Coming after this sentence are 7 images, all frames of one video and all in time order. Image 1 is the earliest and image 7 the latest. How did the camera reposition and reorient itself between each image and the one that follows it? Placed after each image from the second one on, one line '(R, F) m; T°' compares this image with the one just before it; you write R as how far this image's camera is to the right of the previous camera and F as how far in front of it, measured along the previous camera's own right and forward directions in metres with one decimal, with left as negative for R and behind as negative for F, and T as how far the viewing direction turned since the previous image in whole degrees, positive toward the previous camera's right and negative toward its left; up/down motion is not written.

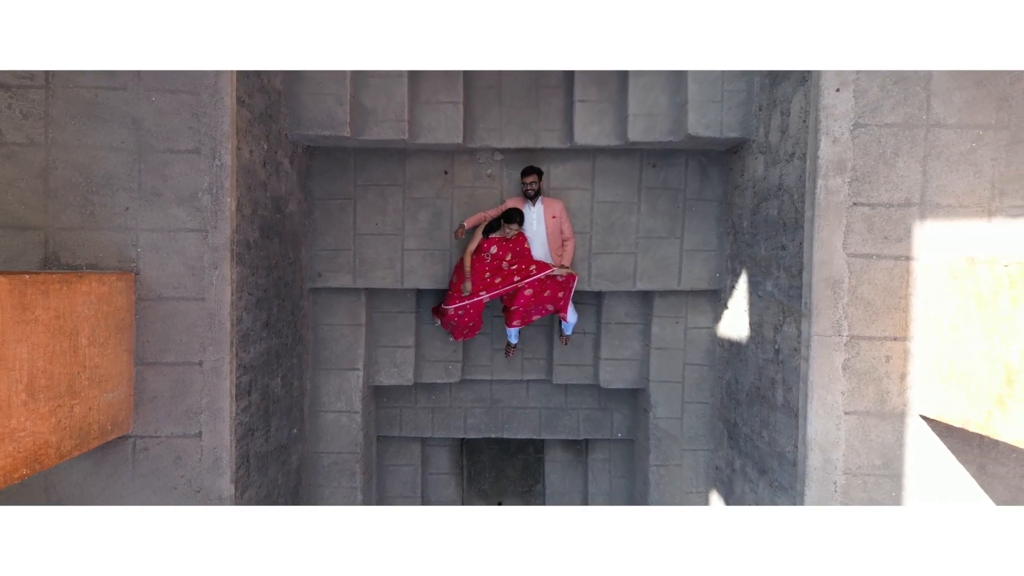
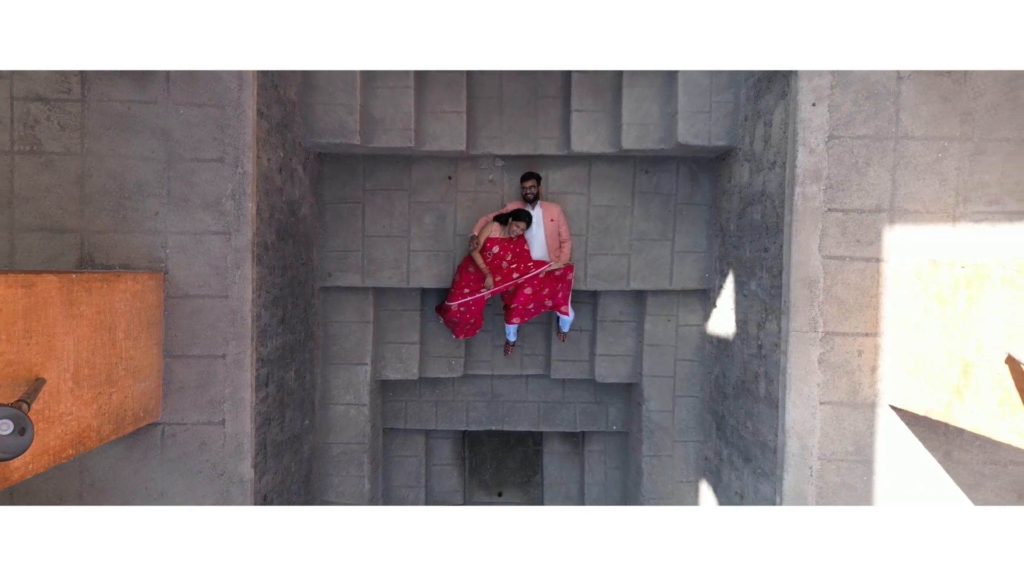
(0.0, -0.2) m; 0°
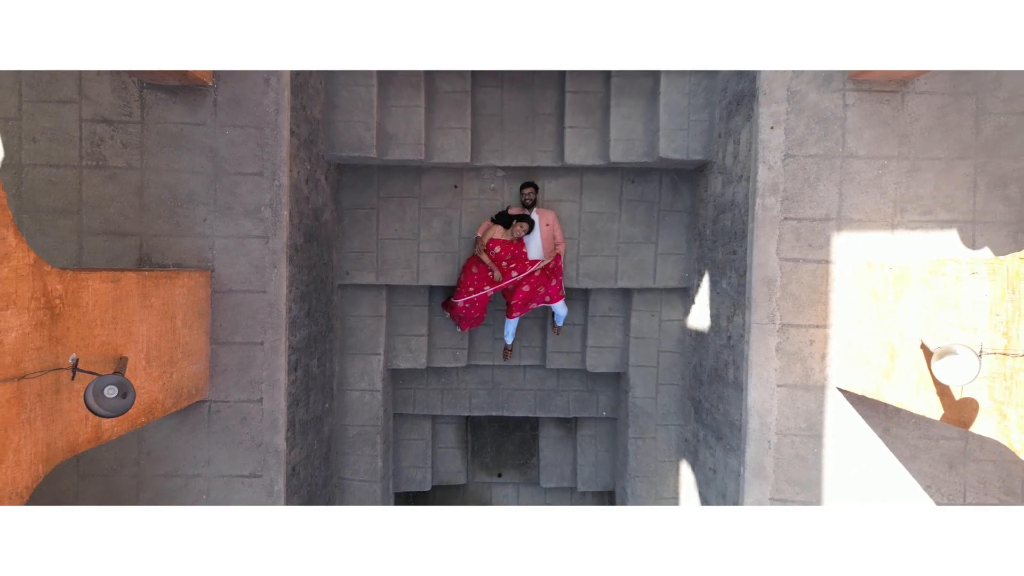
(0.0, -0.4) m; 0°
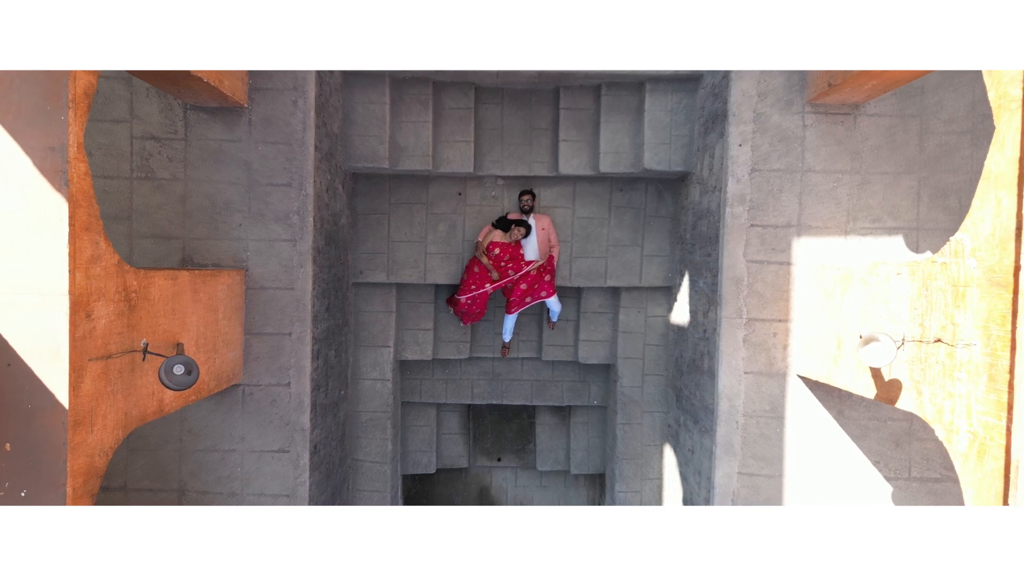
(0.0, -0.4) m; 0°
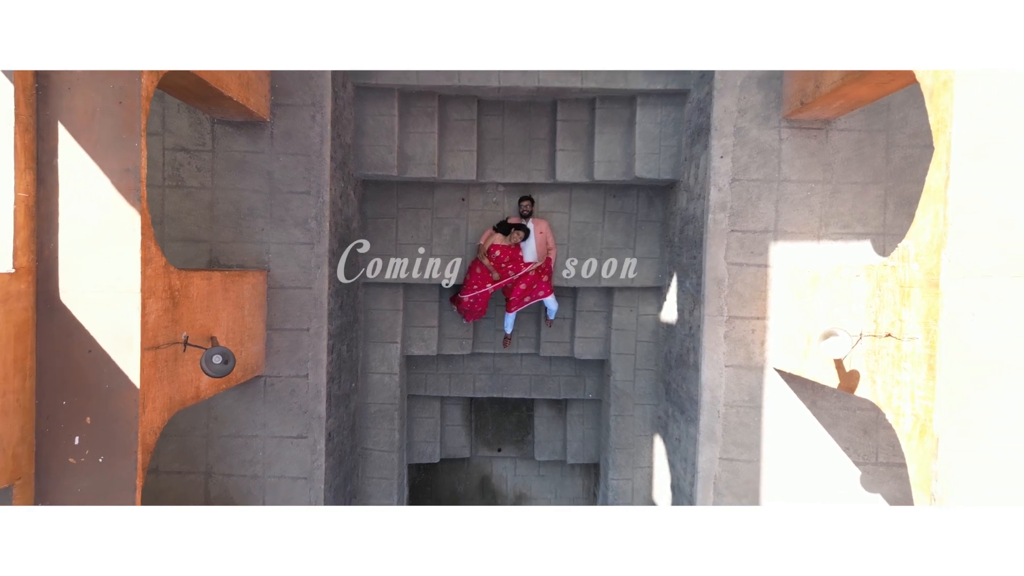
(0.0, -0.3) m; 0°
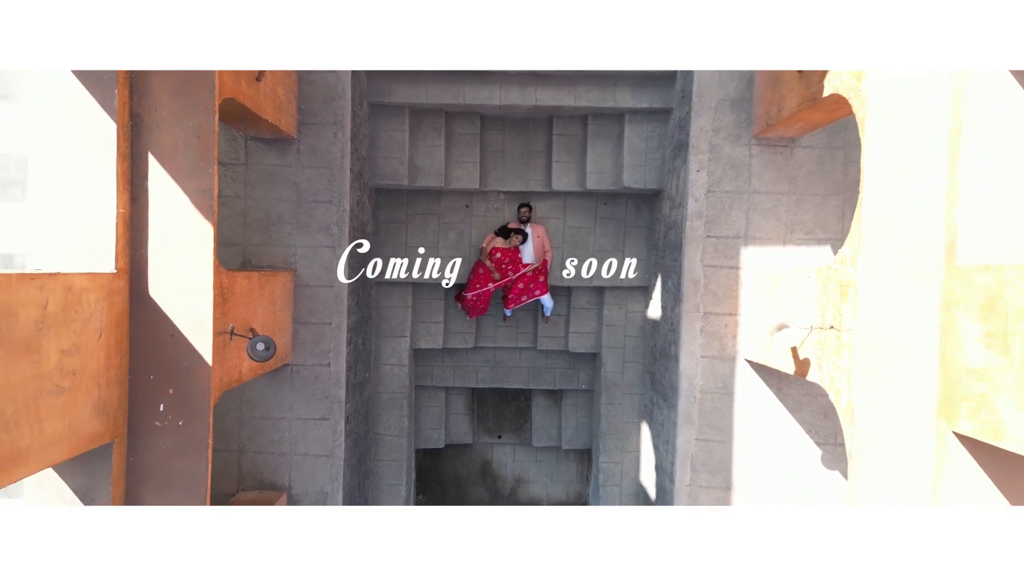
(0.0, -0.4) m; 0°
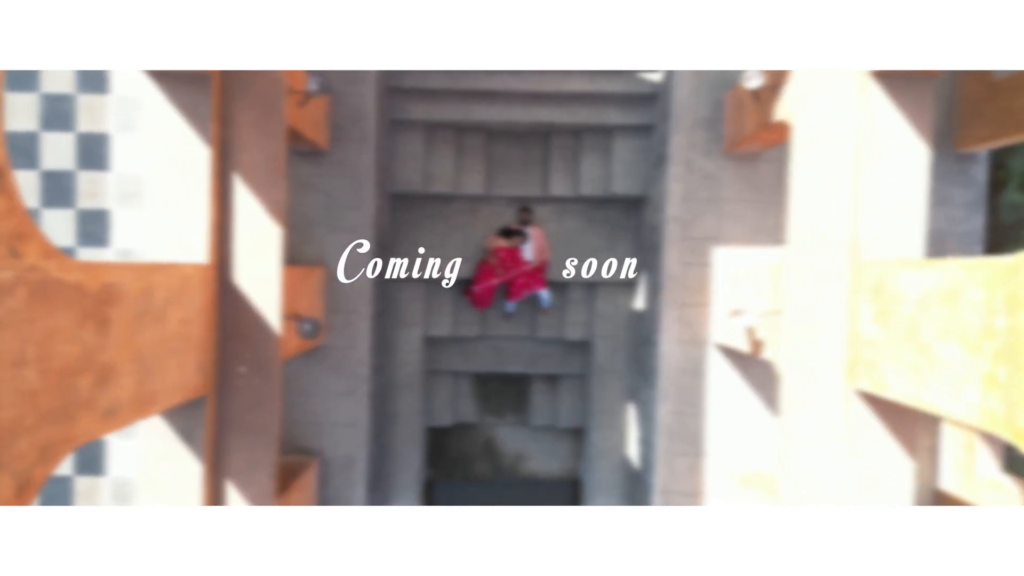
(0.0, -0.6) m; 0°
